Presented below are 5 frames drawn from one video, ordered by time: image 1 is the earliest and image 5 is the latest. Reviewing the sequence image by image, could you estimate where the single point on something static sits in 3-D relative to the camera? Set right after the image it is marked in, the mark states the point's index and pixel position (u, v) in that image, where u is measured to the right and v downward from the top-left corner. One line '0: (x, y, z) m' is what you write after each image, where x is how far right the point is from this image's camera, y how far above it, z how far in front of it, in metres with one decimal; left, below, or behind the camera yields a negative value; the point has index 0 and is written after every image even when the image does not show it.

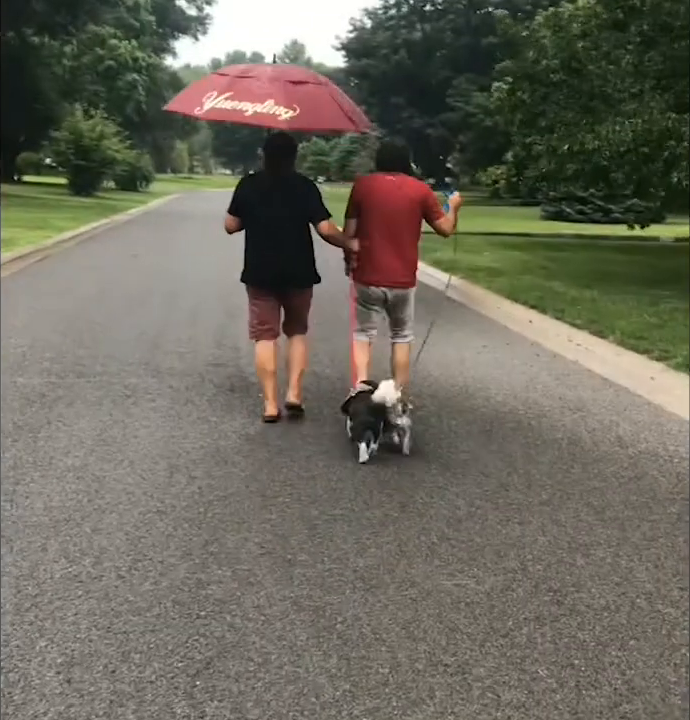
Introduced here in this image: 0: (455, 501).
0: (+0.5, -0.7, +4.9) m
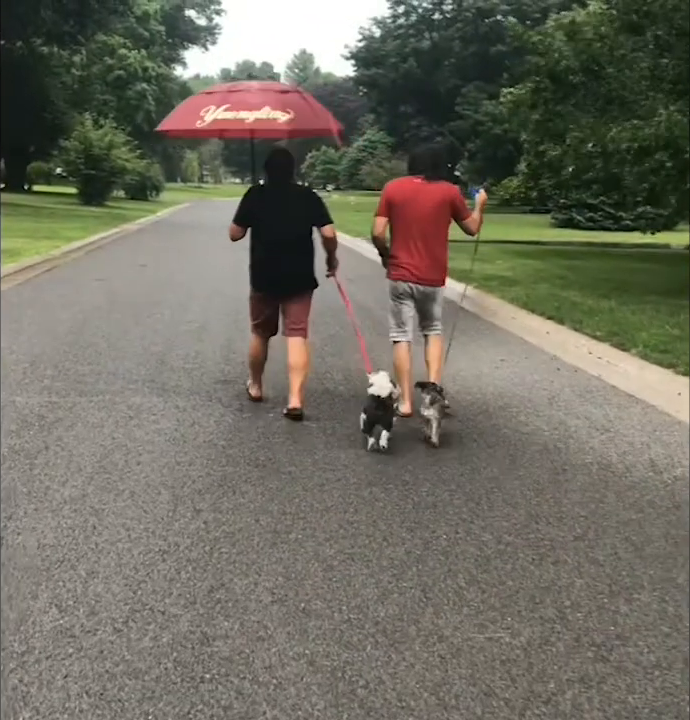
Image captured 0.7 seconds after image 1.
0: (+0.6, -0.8, +4.5) m
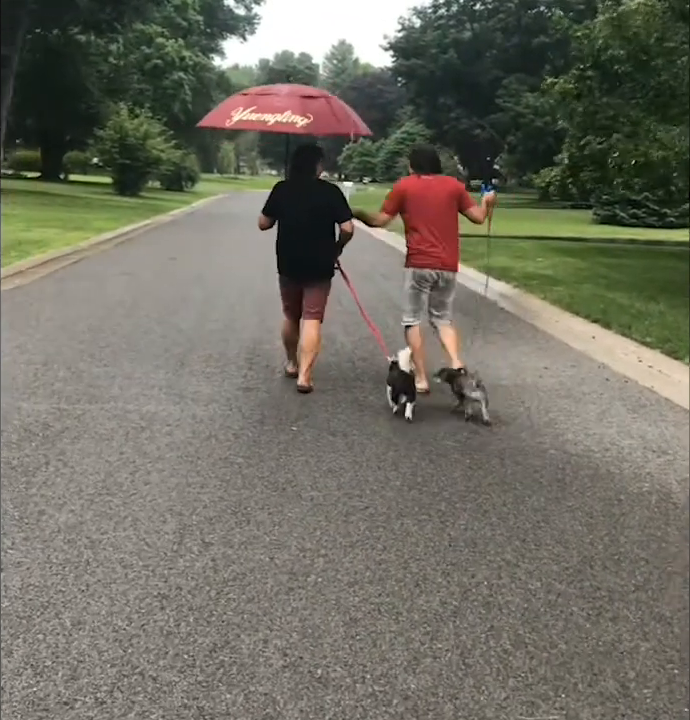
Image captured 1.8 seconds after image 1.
0: (+0.7, -0.9, +4.0) m
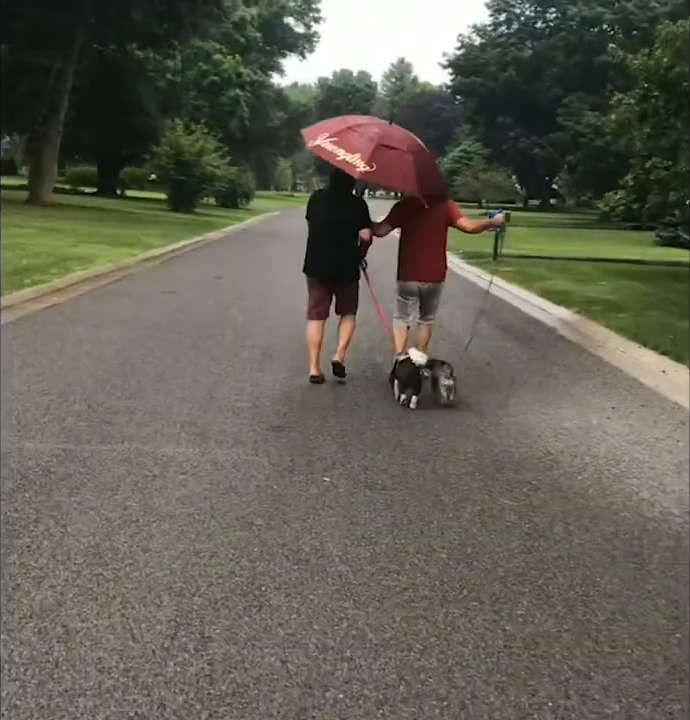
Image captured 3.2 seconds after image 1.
0: (+0.8, -1.1, +3.1) m
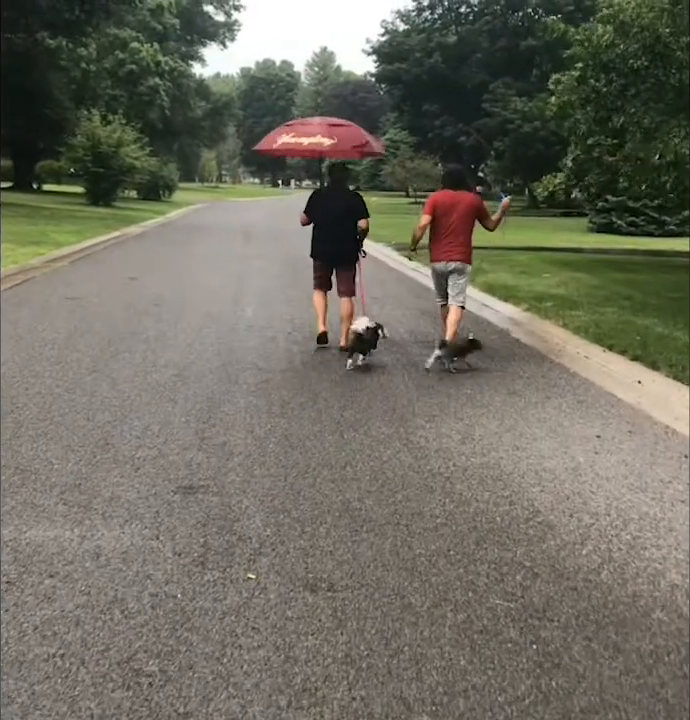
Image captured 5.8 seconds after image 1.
0: (+0.7, -1.3, +1.7) m
